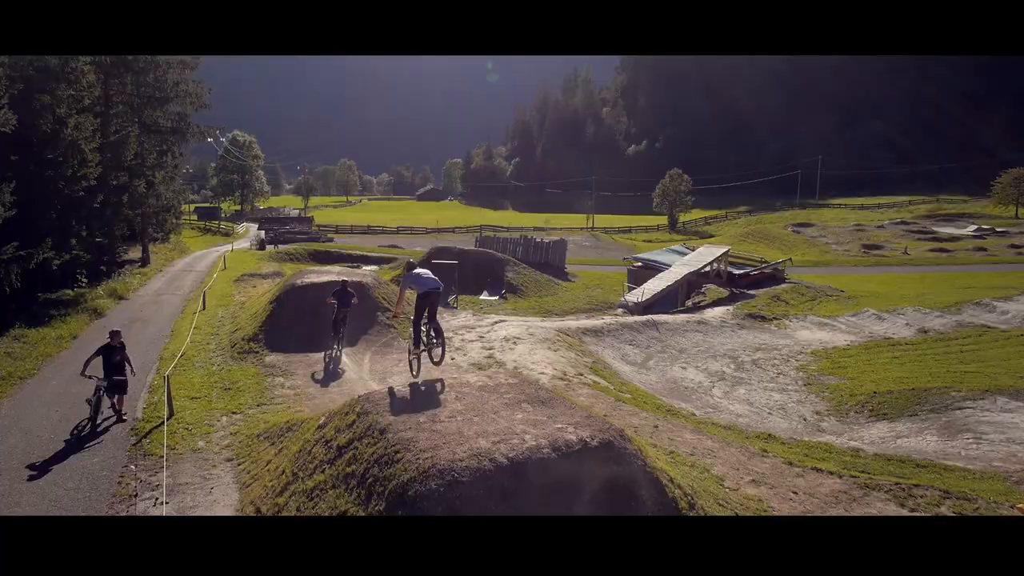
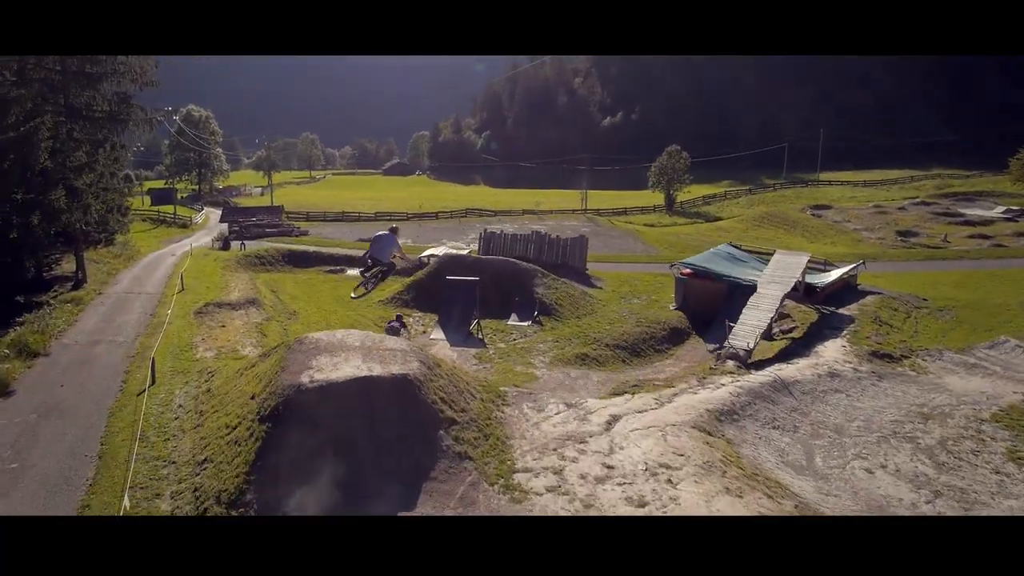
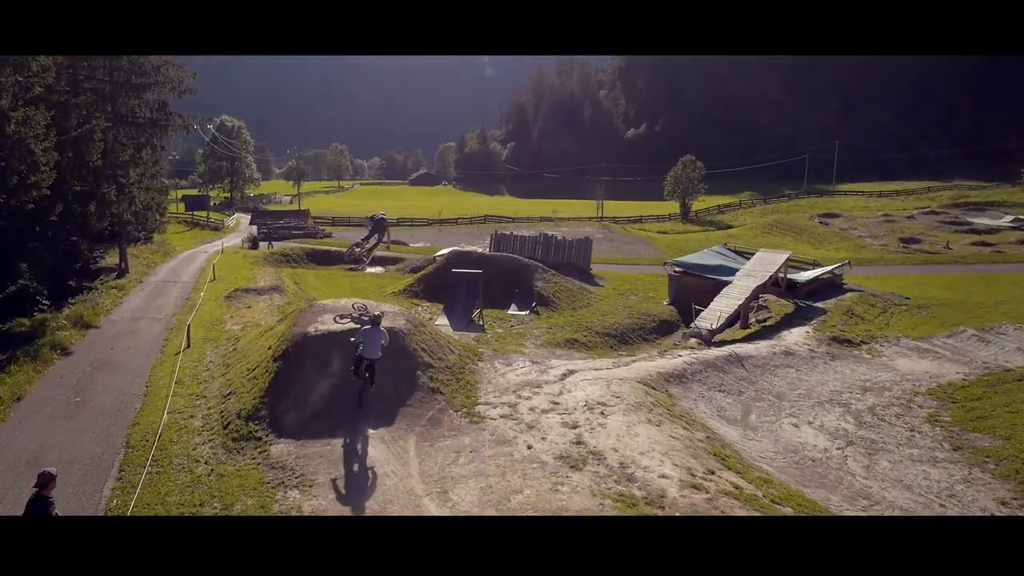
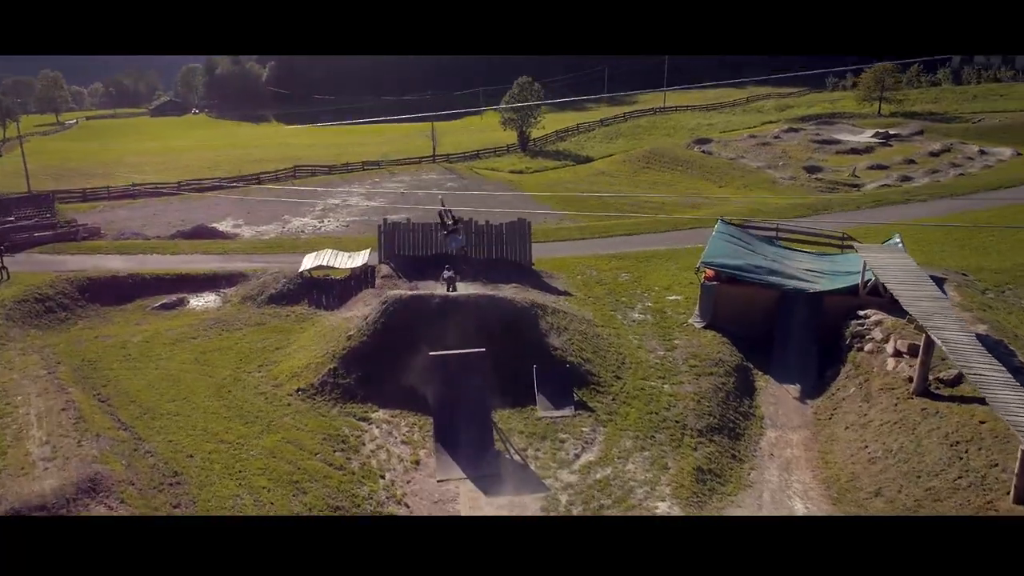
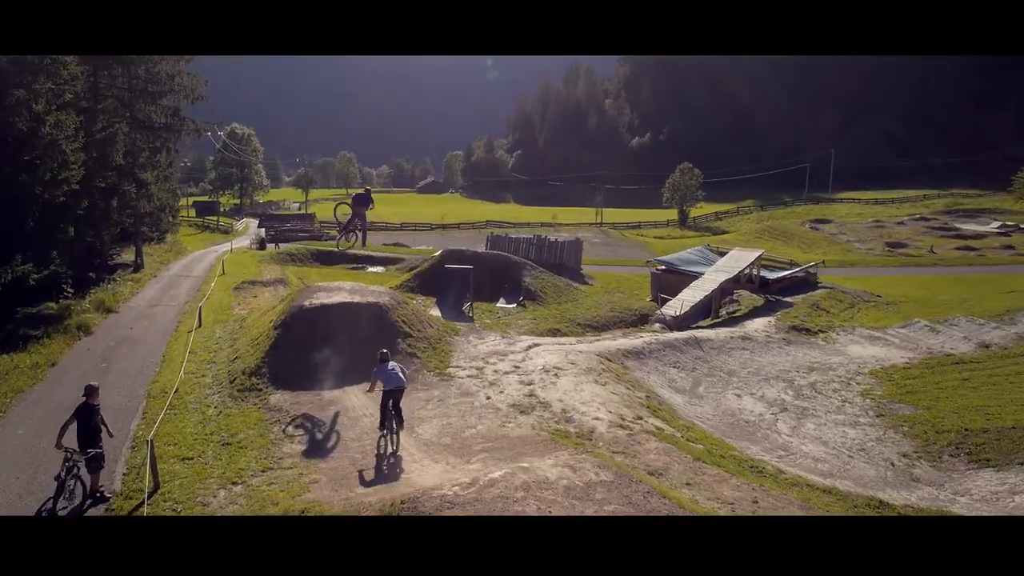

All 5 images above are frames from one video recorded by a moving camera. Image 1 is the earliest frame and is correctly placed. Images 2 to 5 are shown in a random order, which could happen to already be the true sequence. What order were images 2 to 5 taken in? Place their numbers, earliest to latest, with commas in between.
5, 3, 2, 4
